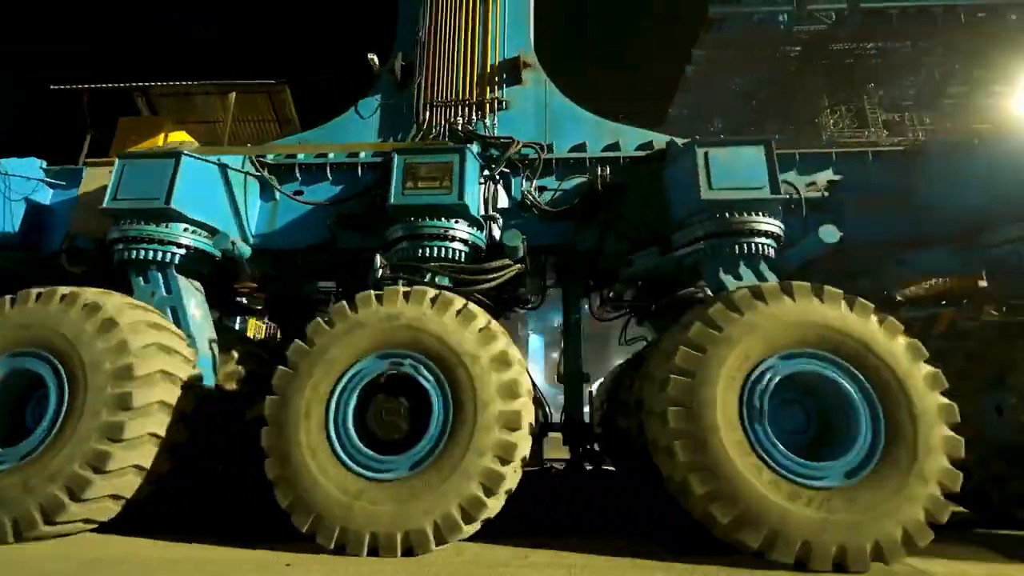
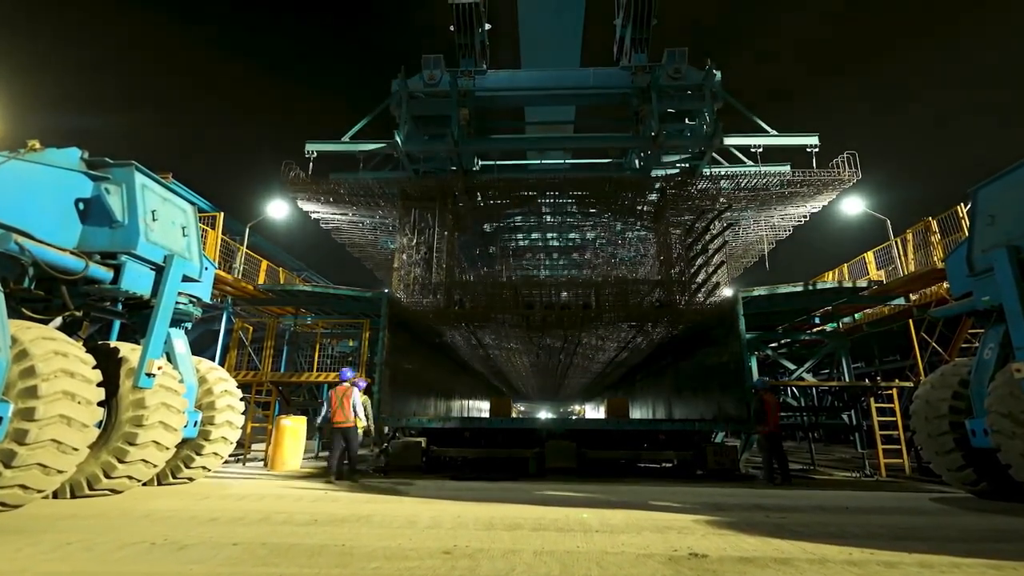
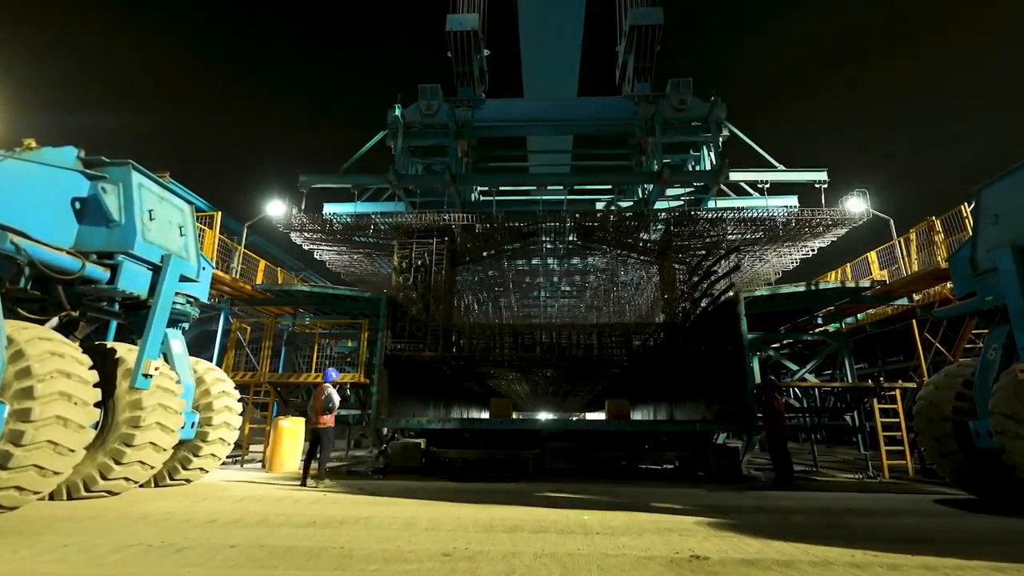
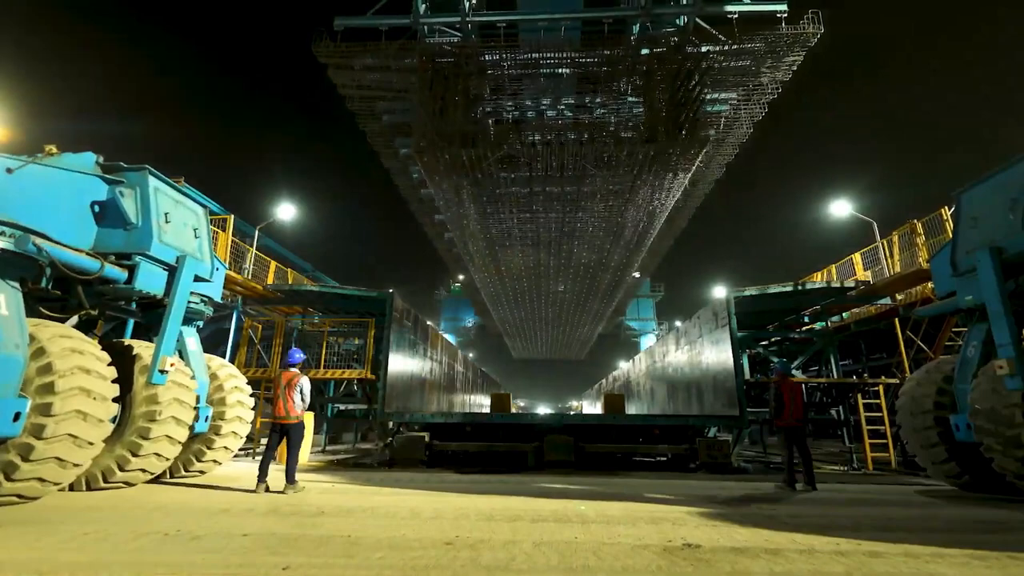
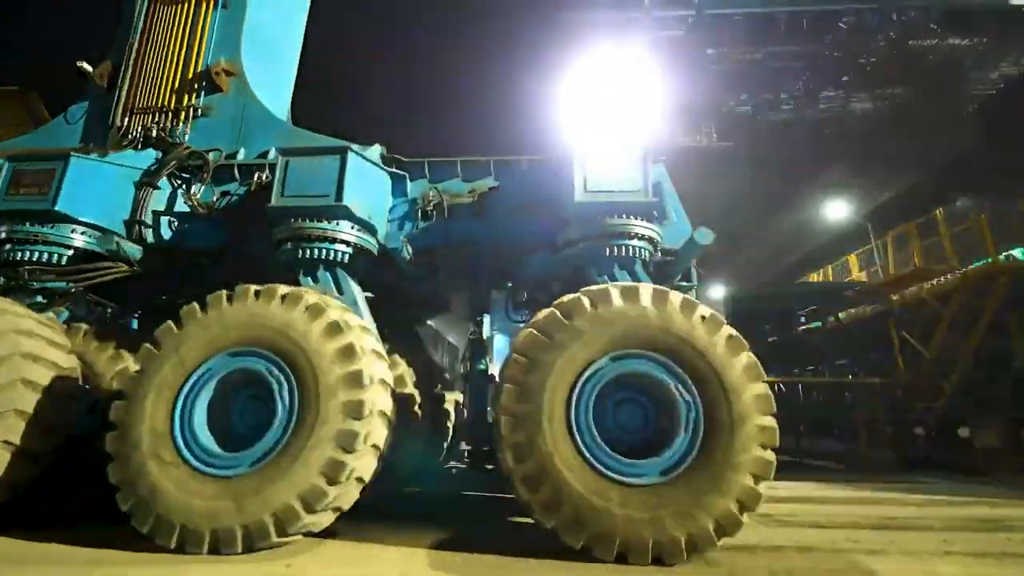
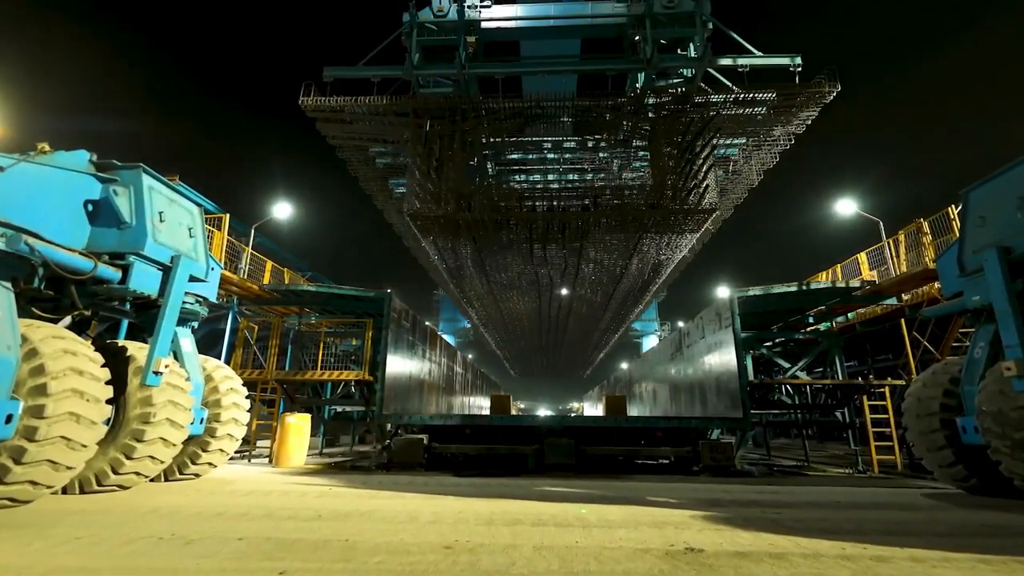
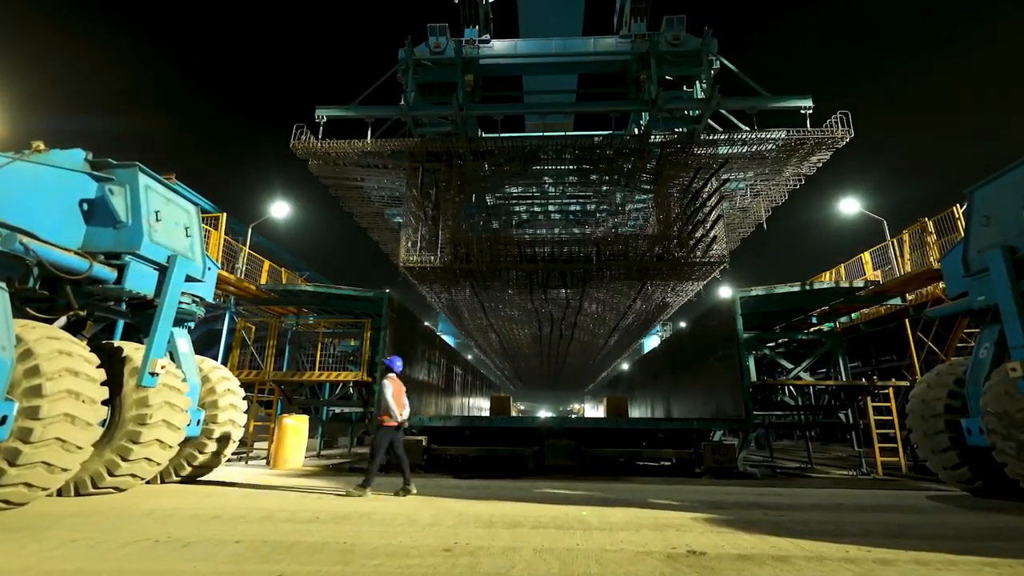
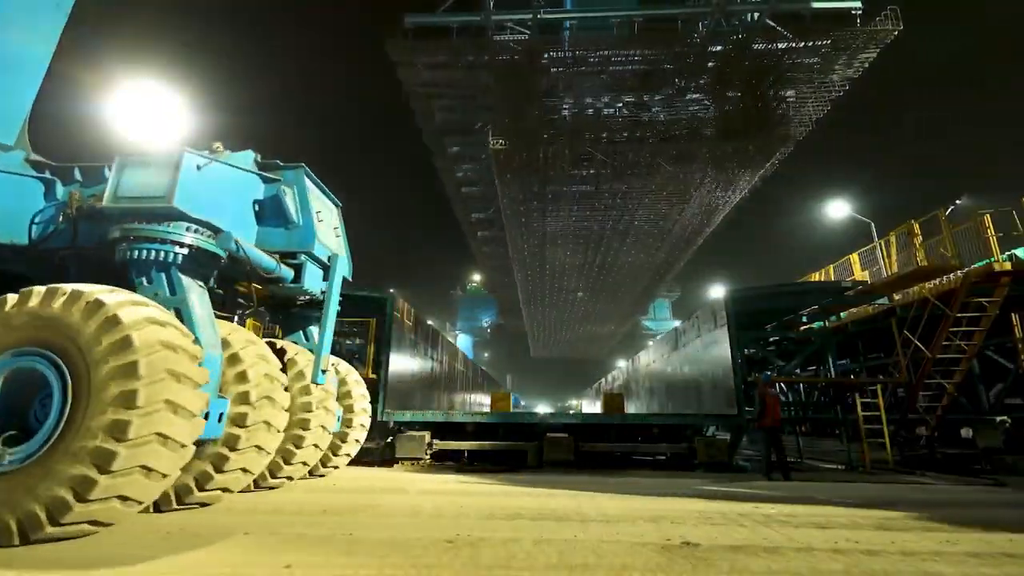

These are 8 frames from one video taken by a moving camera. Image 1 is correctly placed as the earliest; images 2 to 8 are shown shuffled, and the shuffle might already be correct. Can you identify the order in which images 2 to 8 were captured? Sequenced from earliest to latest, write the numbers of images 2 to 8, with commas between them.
5, 8, 4, 6, 7, 2, 3
